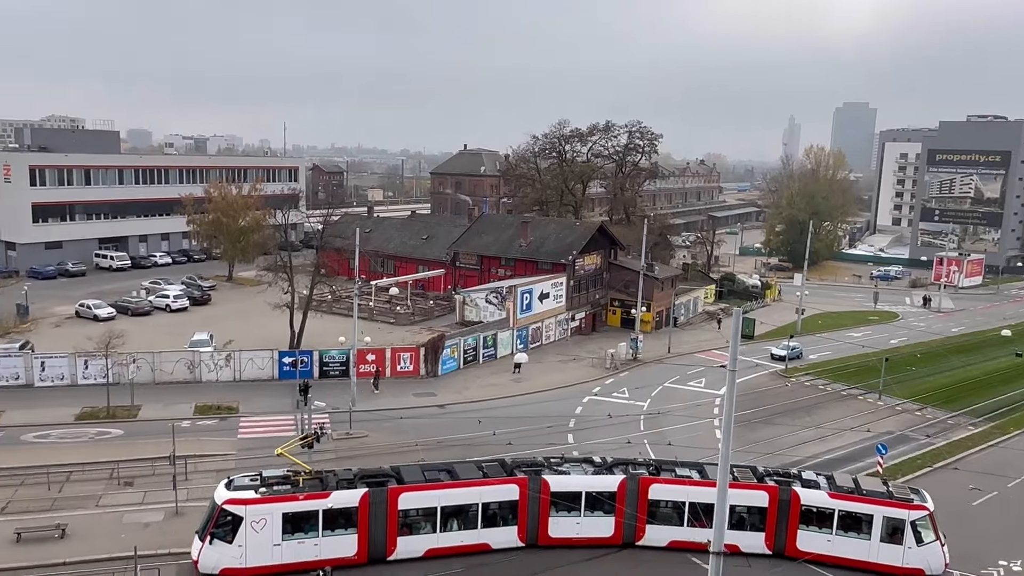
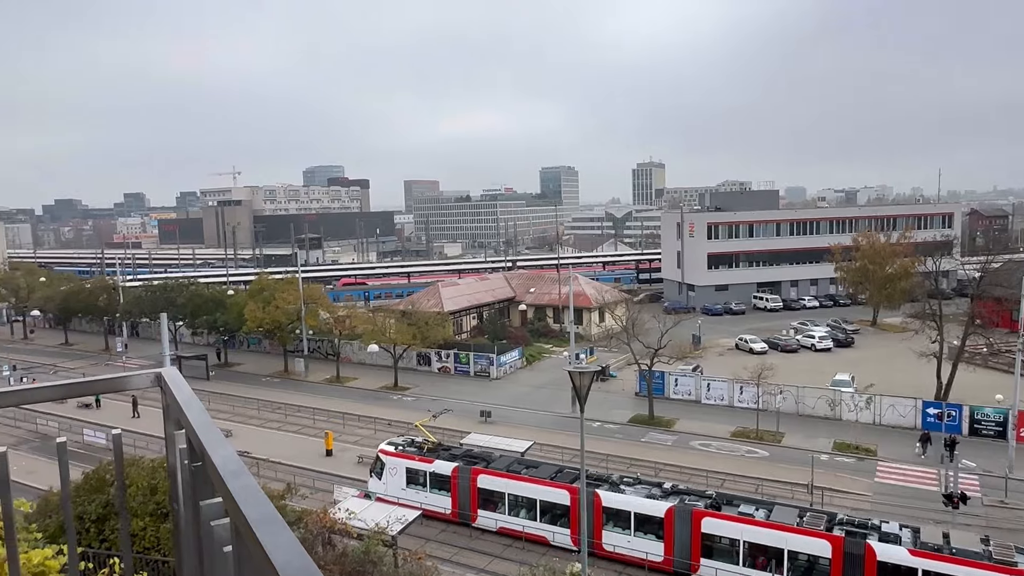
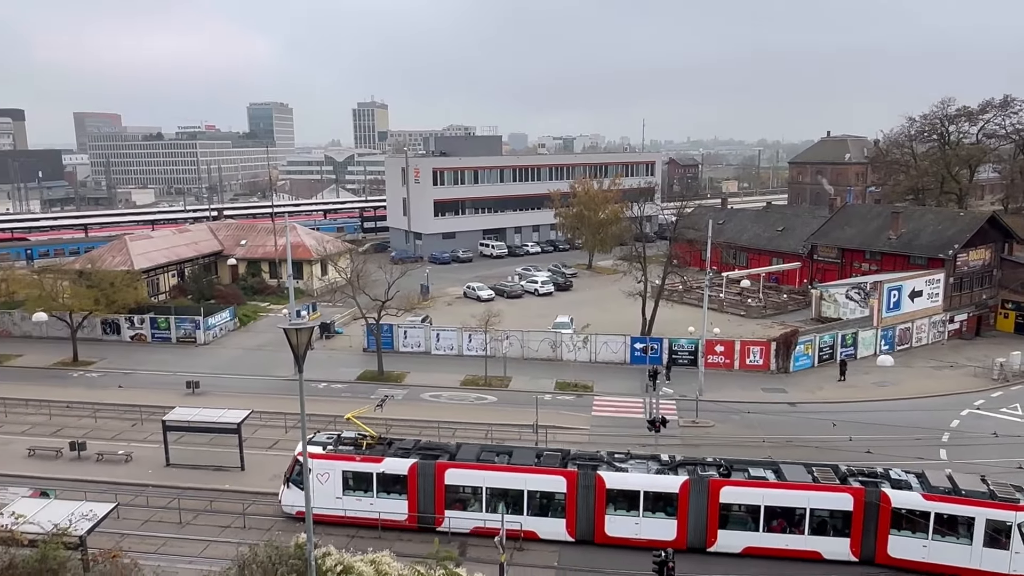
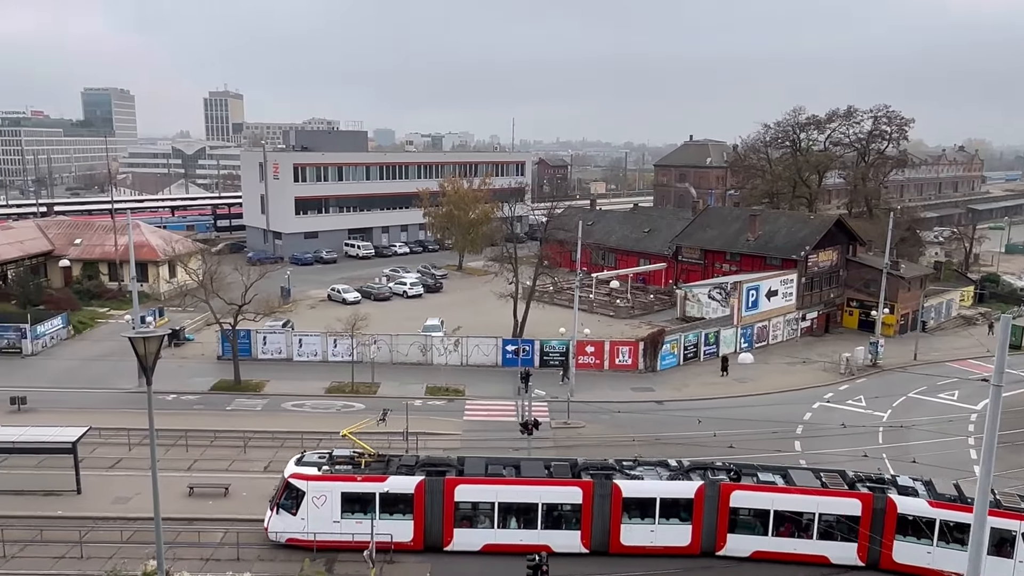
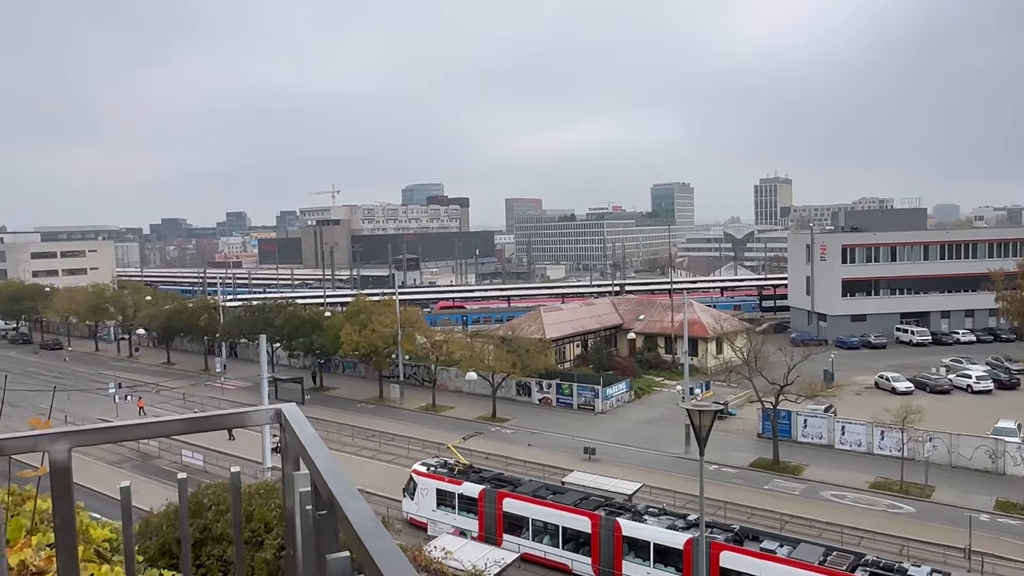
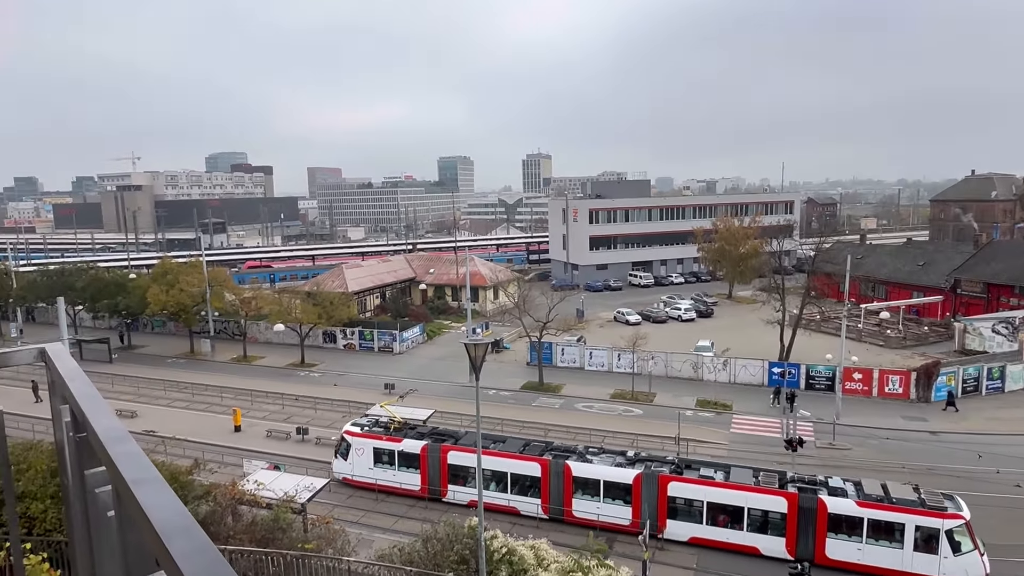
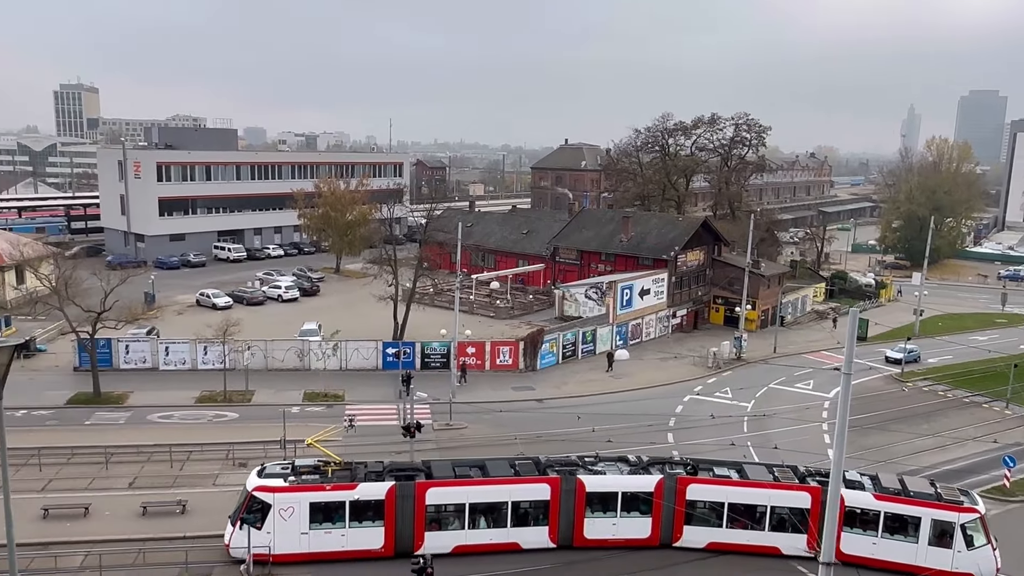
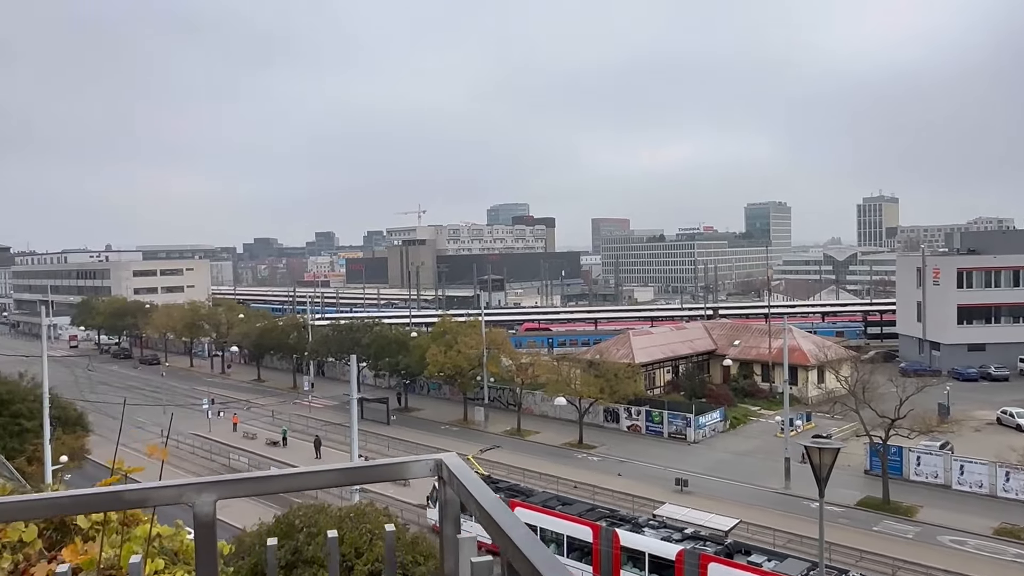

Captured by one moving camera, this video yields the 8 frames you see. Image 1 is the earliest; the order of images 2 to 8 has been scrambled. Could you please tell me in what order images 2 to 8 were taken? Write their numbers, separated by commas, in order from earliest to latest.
7, 4, 3, 6, 2, 5, 8
